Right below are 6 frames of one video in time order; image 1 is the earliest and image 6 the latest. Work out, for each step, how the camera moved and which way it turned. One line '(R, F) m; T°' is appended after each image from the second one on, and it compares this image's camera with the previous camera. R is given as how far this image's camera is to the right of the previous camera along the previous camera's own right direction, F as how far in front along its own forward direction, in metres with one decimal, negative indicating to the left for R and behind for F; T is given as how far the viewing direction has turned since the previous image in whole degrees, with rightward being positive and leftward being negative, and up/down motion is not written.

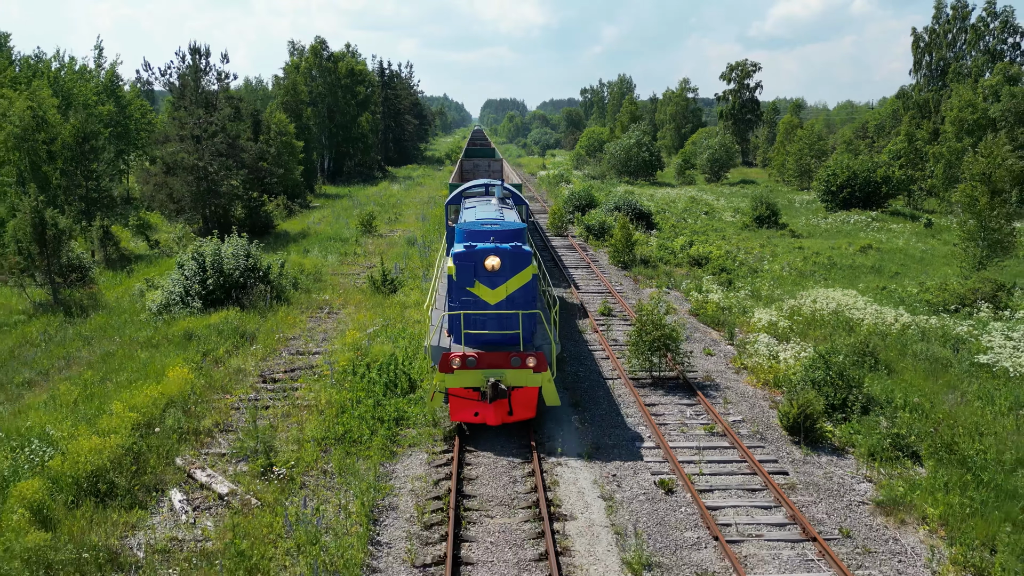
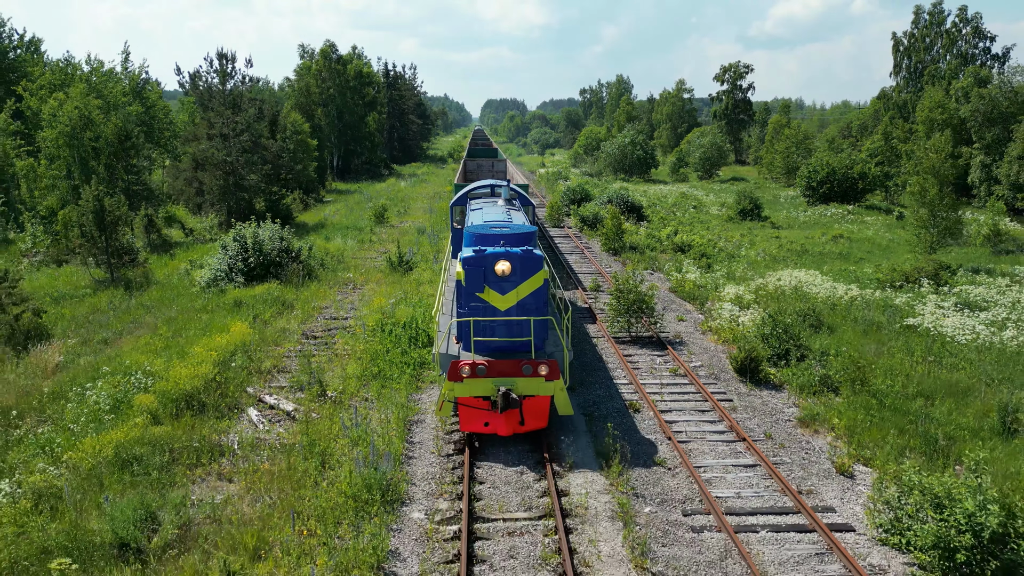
(0.0, -2.1) m; 0°
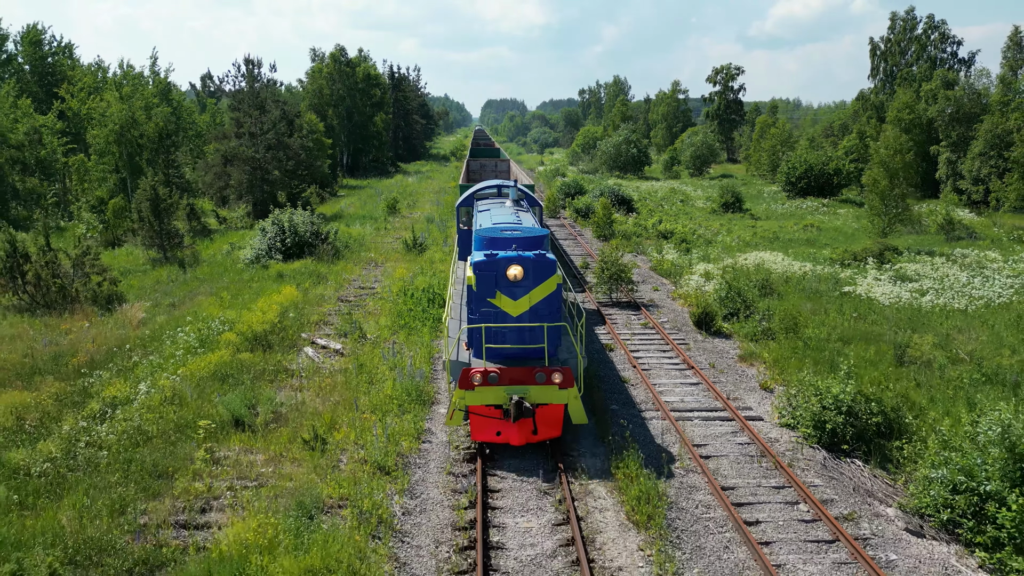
(0.0, -2.5) m; 0°
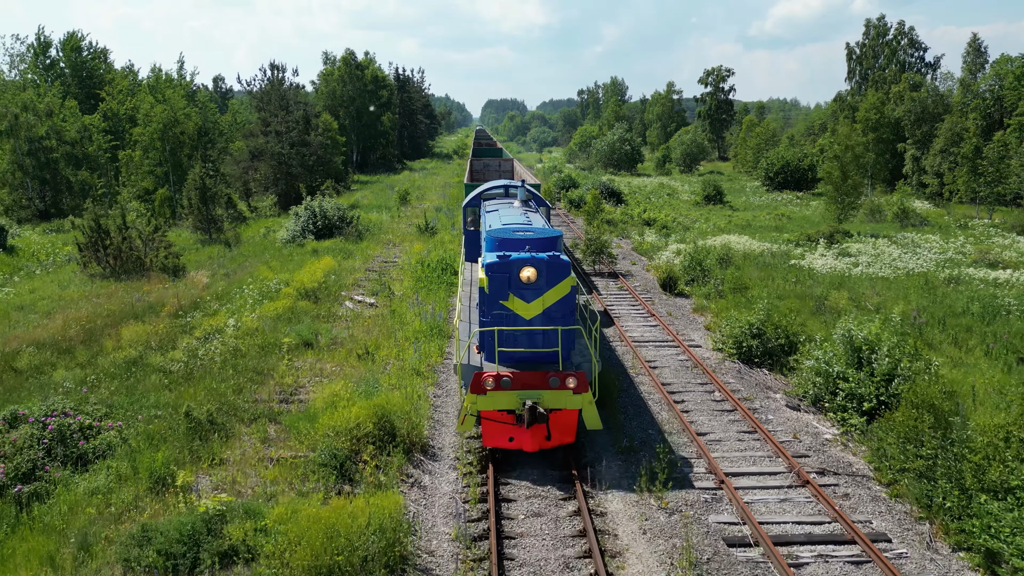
(0.0, -3.0) m; 0°
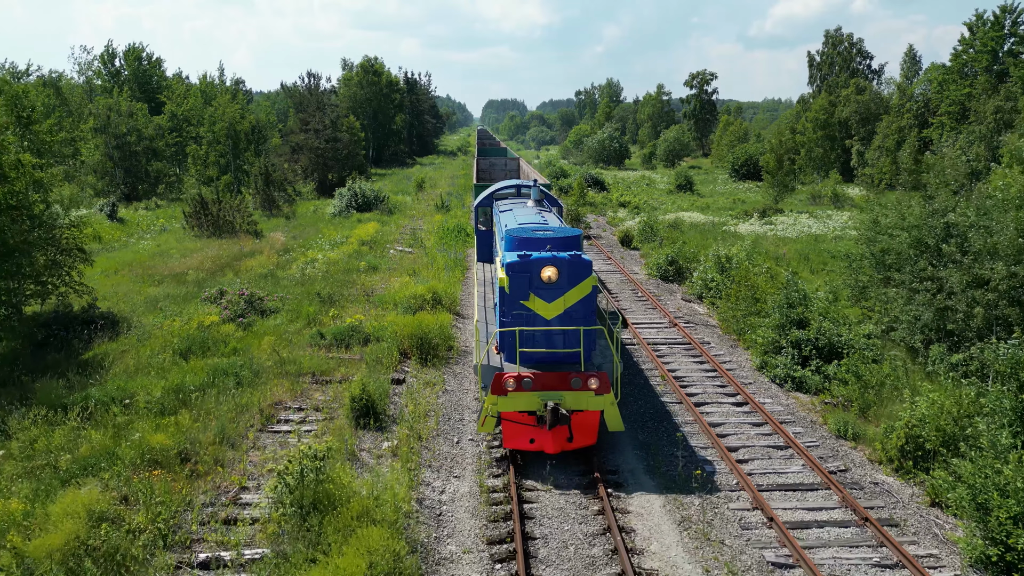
(+0.1, -6.0) m; 0°
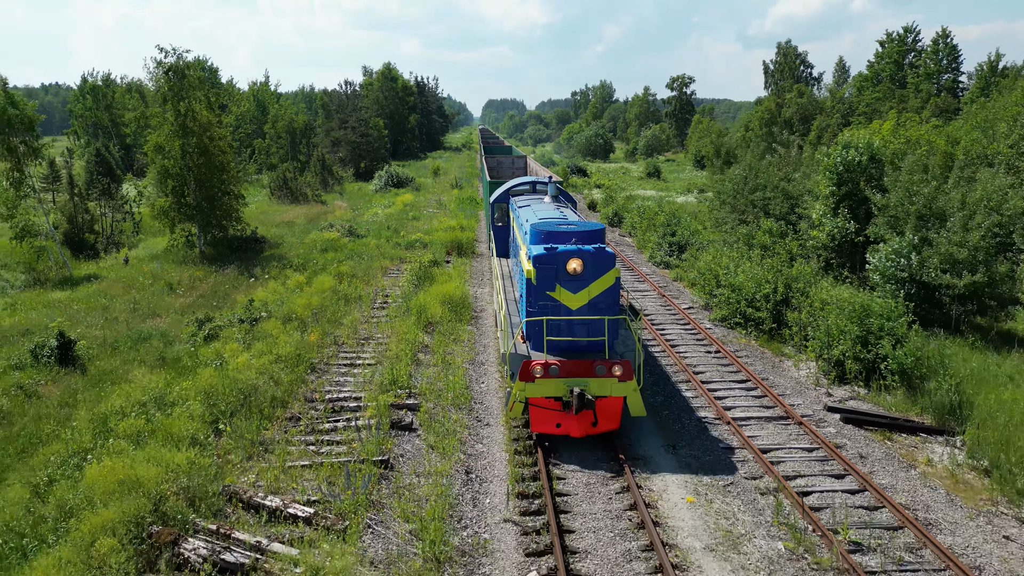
(+0.1, -9.1) m; 0°
